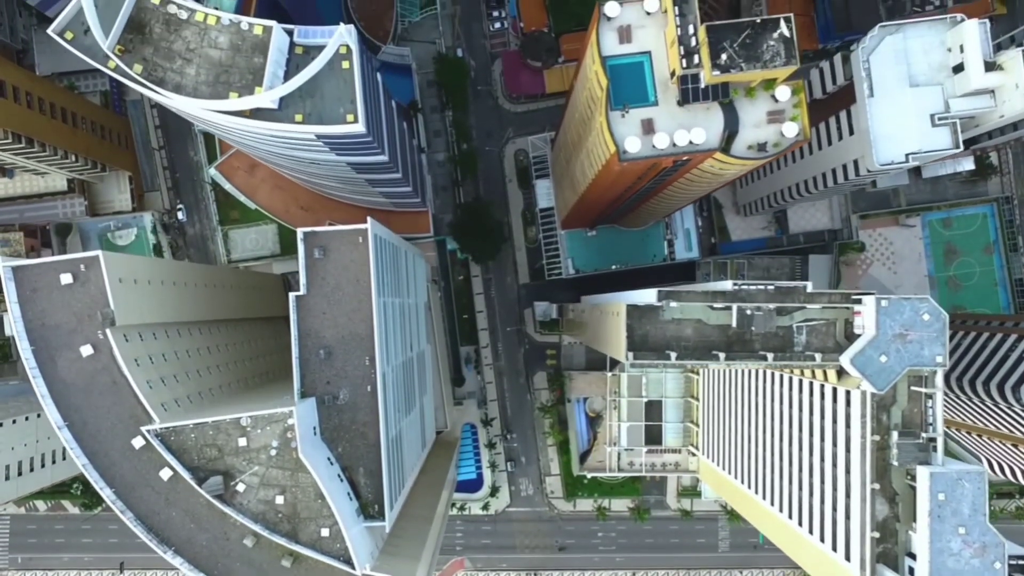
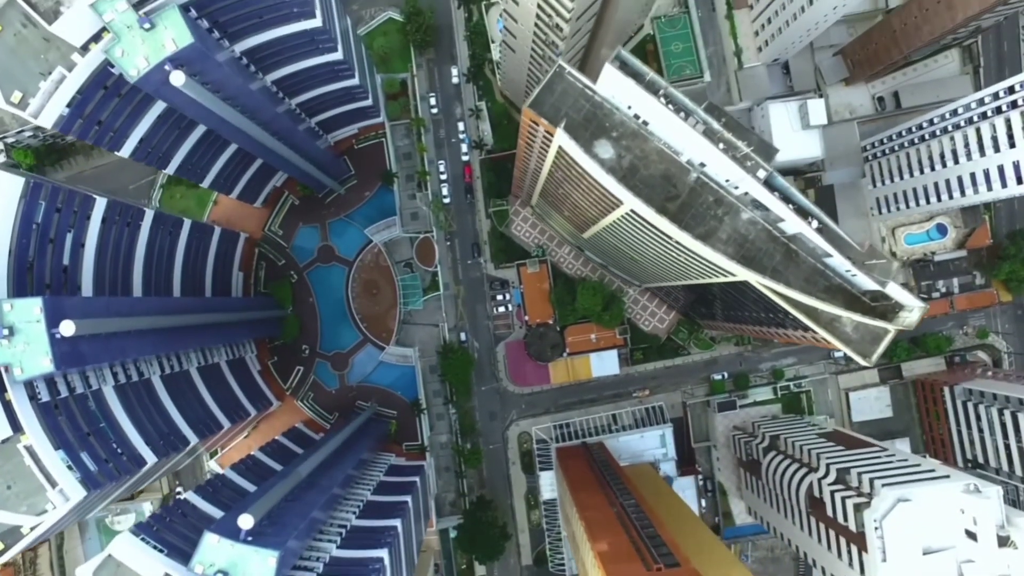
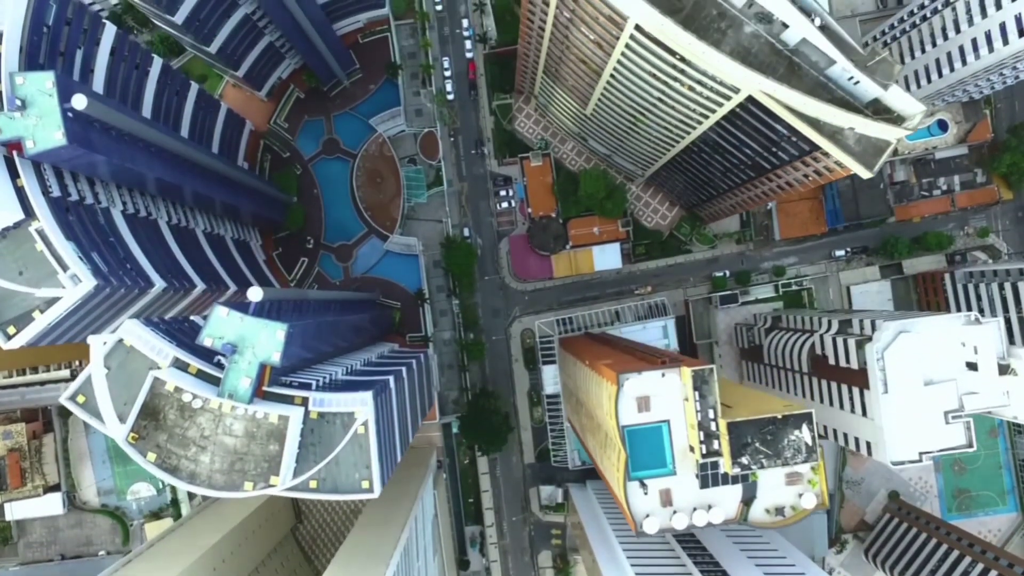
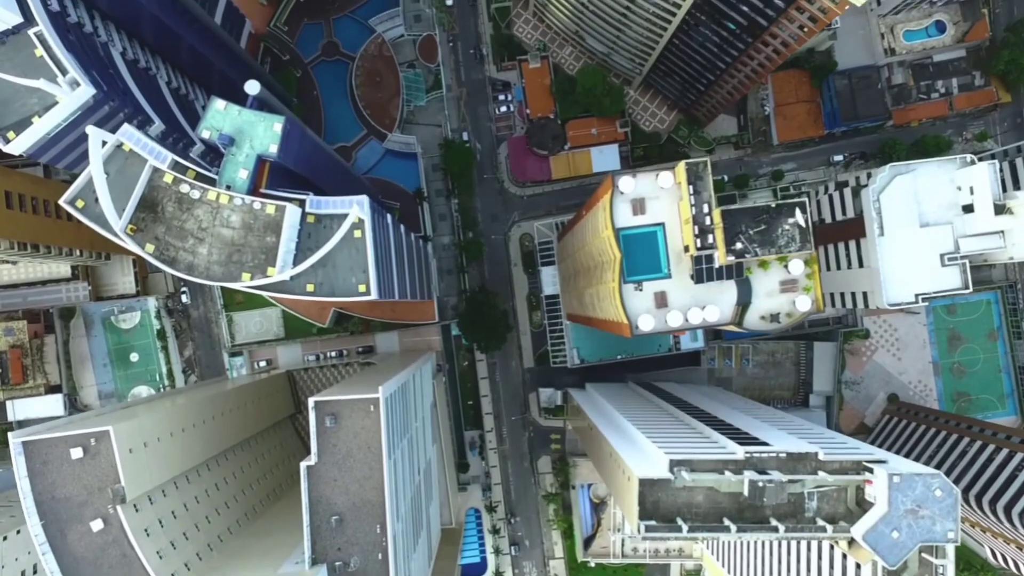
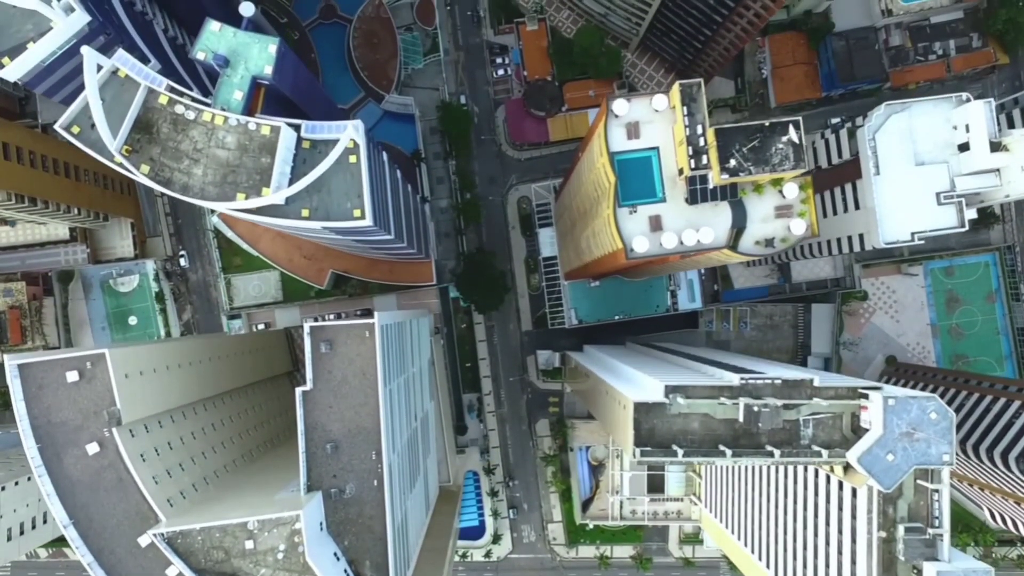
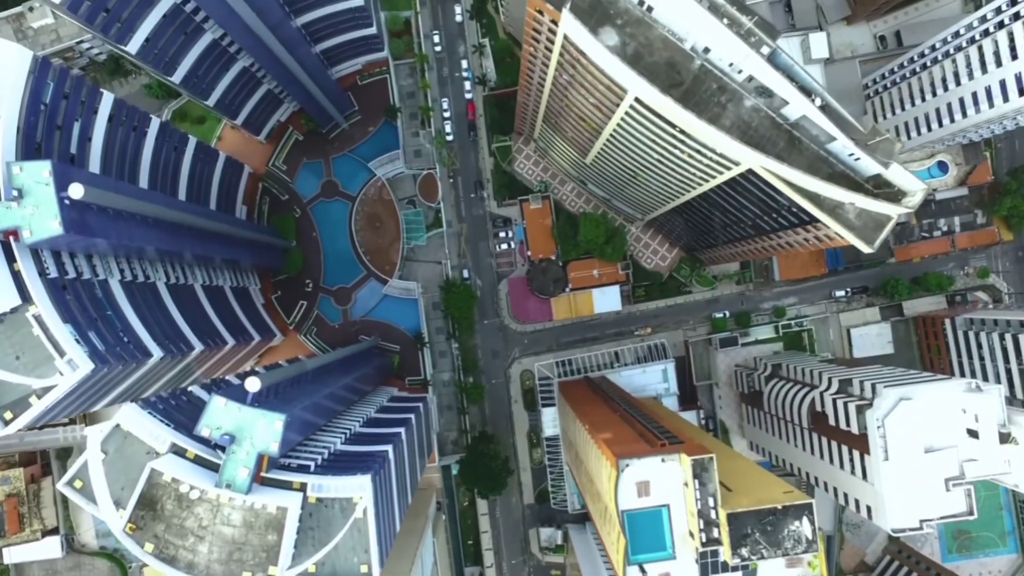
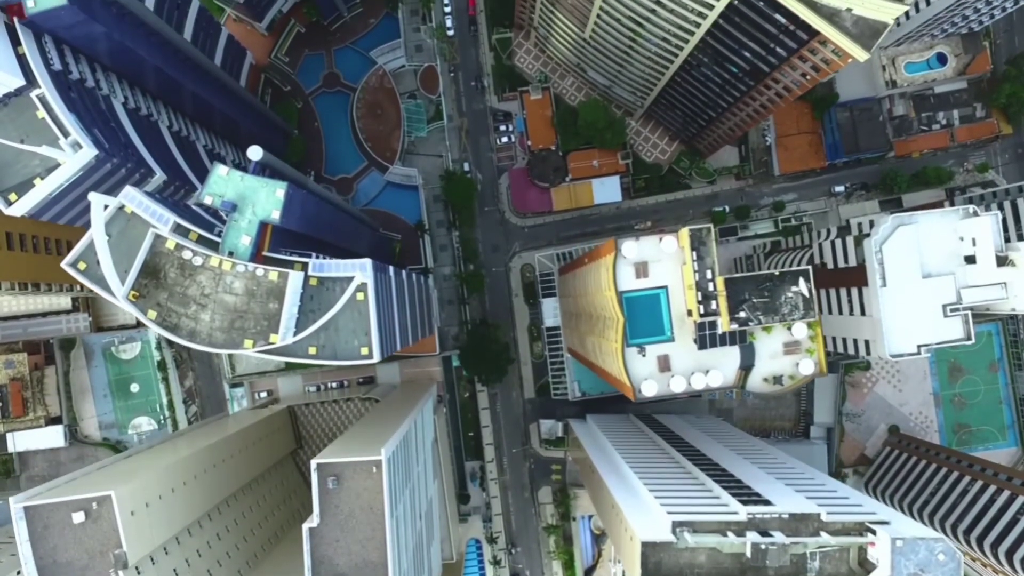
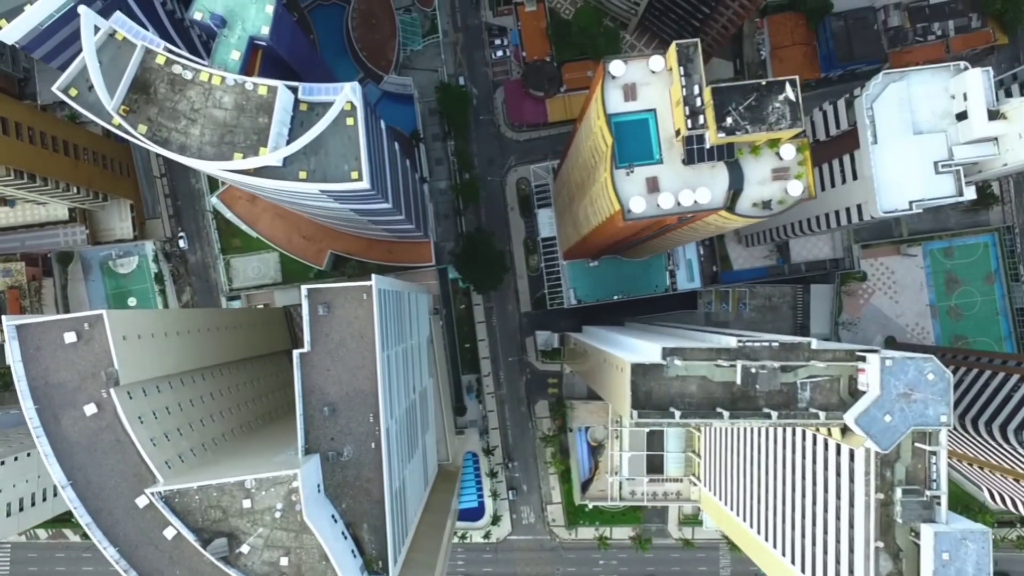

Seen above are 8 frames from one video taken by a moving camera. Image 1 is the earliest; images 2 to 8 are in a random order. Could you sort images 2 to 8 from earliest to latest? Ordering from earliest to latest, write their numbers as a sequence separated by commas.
8, 5, 4, 7, 3, 6, 2
